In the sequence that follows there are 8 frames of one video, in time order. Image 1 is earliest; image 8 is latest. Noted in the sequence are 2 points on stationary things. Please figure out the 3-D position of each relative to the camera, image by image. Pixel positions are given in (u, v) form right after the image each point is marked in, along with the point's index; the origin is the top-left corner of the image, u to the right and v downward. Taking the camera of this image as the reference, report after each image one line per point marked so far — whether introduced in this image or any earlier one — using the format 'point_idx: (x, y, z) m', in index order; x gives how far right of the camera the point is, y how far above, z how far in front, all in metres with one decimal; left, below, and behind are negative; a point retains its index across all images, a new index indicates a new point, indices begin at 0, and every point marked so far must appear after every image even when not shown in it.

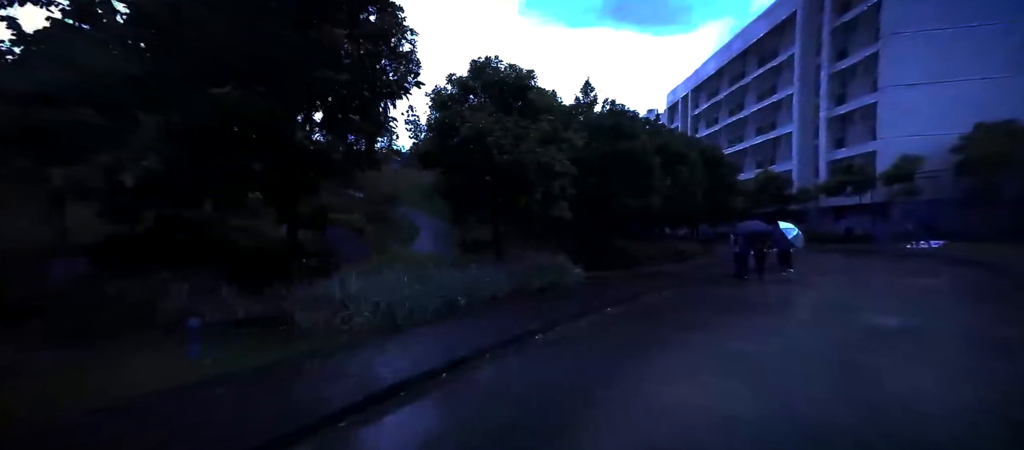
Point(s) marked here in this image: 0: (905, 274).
0: (+17.7, -2.3, +19.0) m
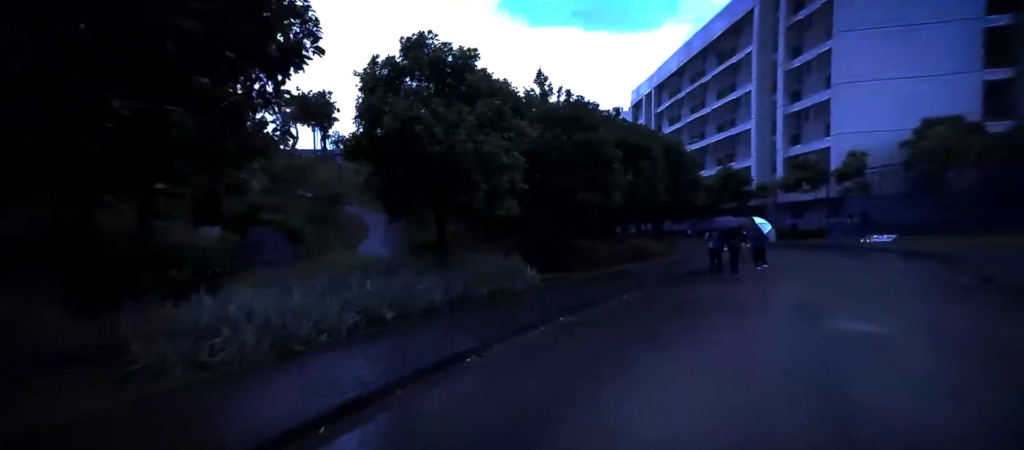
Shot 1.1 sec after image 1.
0: (+15.8, -2.0, +19.0) m
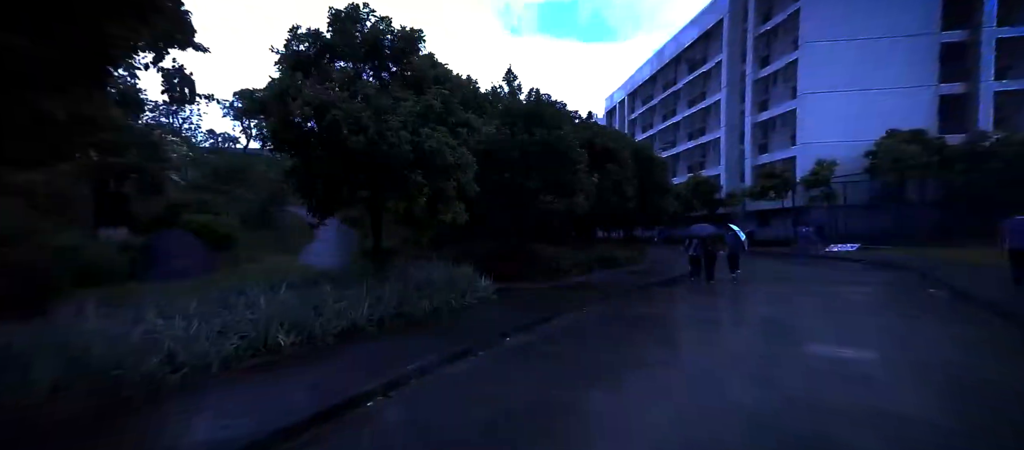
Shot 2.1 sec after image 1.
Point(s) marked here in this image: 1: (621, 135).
0: (+14.2, -2.4, +18.7) m
1: (+5.1, +4.3, +20.0) m
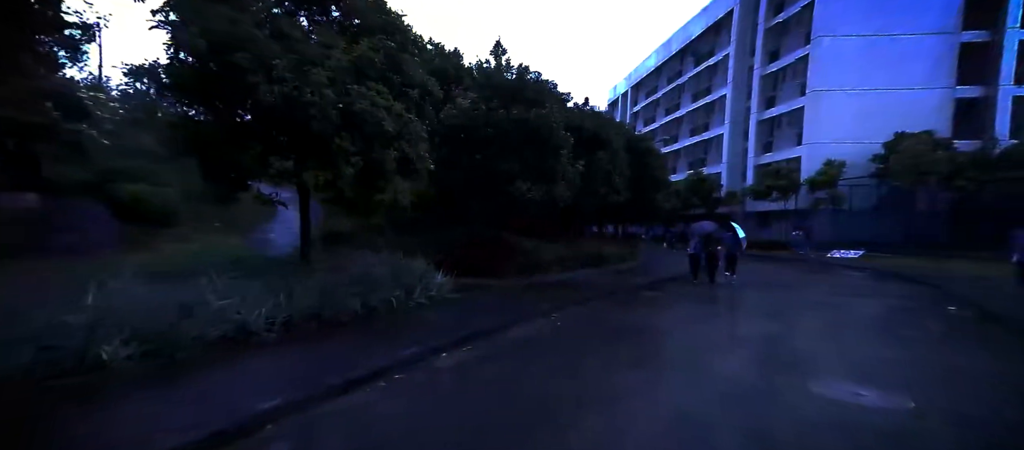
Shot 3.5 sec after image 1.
0: (+13.3, -2.6, +17.4) m
1: (+4.5, +4.5, +18.5) m
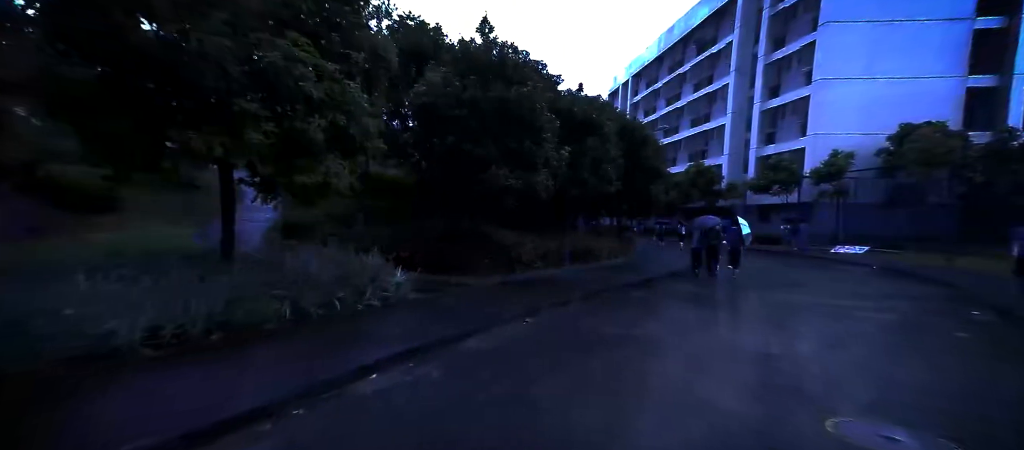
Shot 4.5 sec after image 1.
0: (+12.7, -2.4, +16.4) m
1: (+4.0, +4.8, +17.3) m
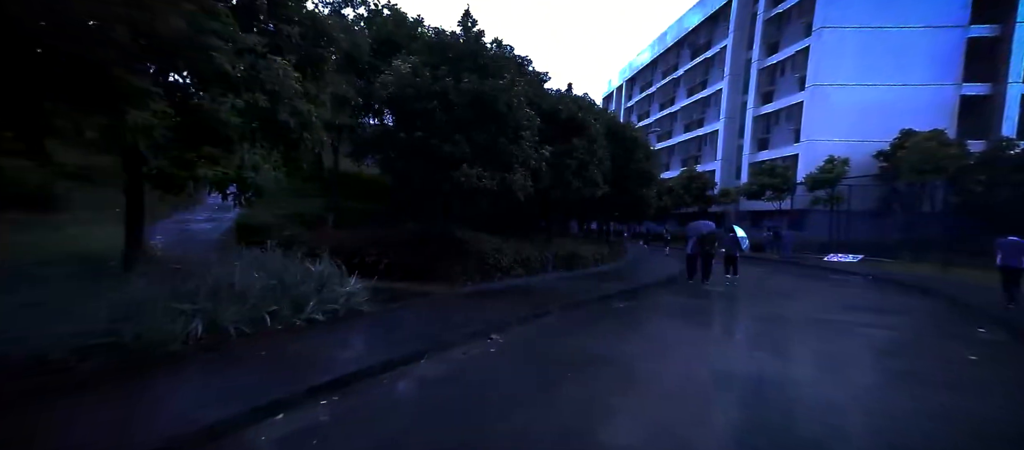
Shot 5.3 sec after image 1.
0: (+12.0, -2.7, +15.7) m
1: (+3.3, +4.6, +16.5) m
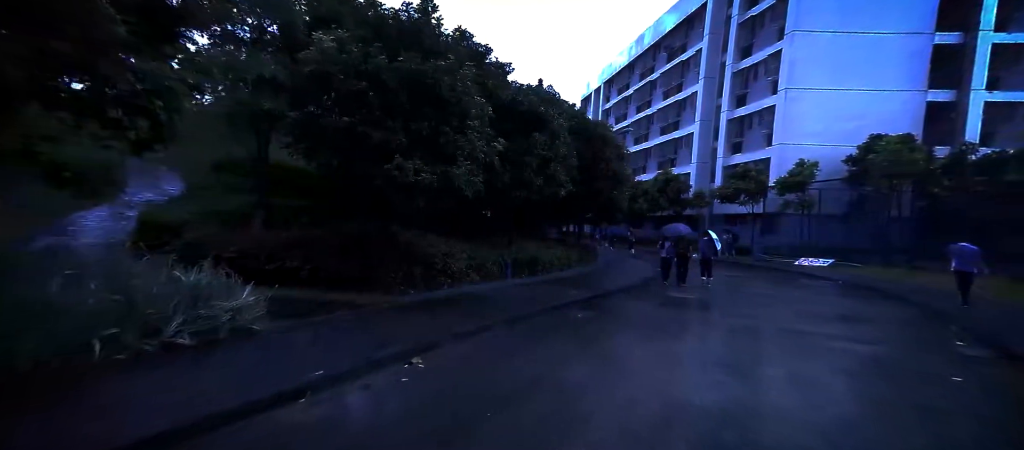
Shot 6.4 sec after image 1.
0: (+10.6, -2.8, +15.1) m
1: (+1.9, +4.6, +15.6) m
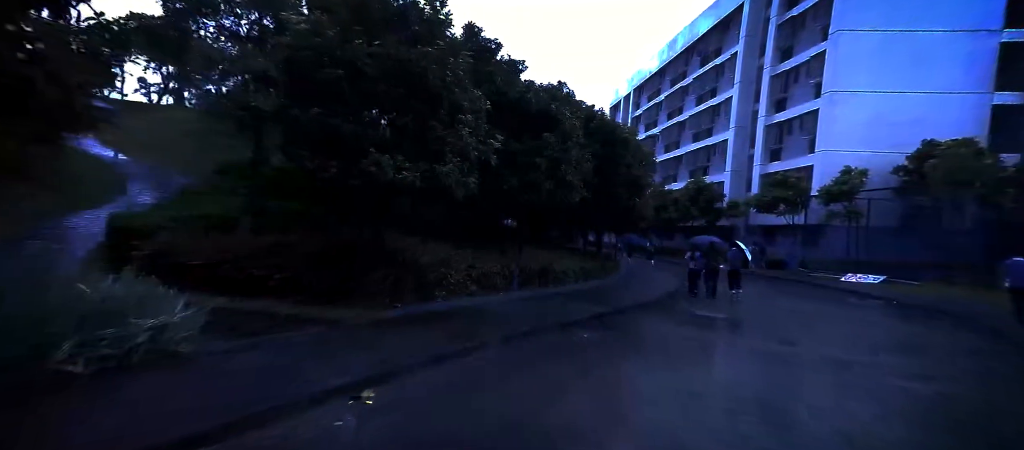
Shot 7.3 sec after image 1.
0: (+10.9, -3.2, +13.3) m
1: (+2.4, +4.3, +14.5) m
